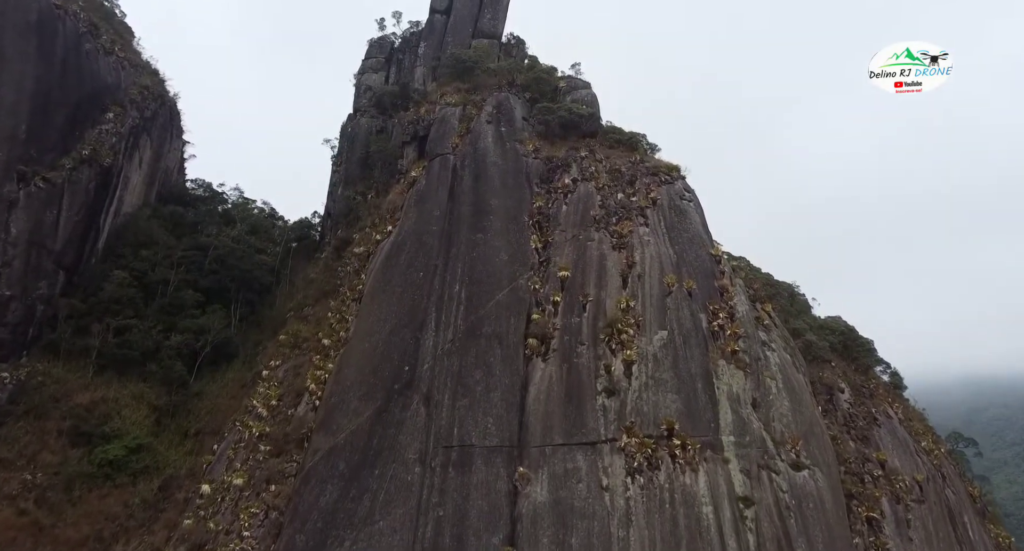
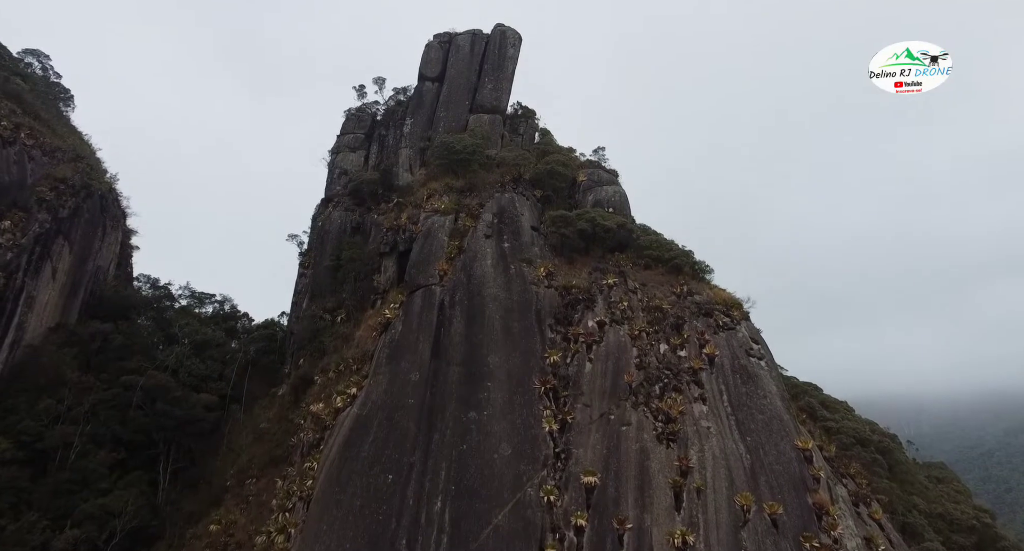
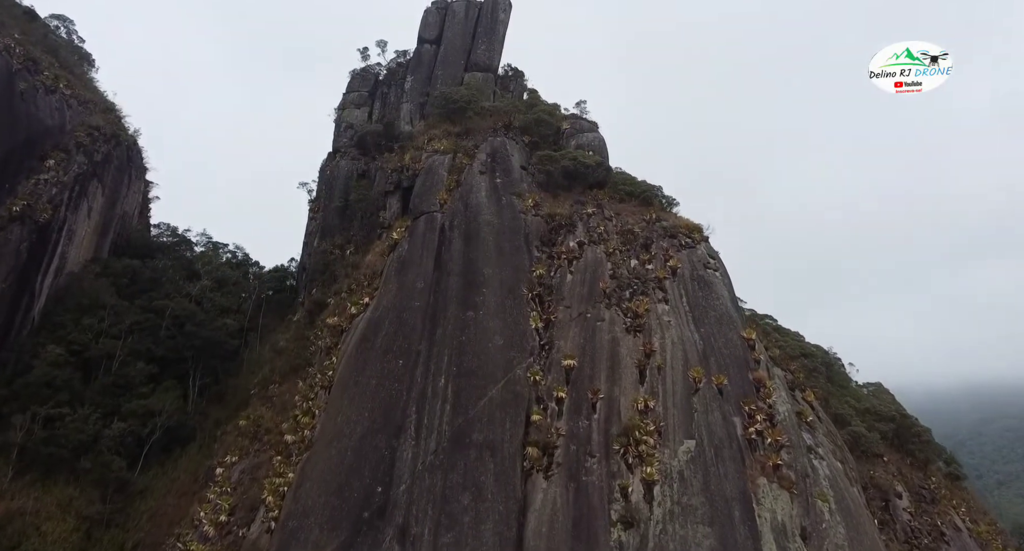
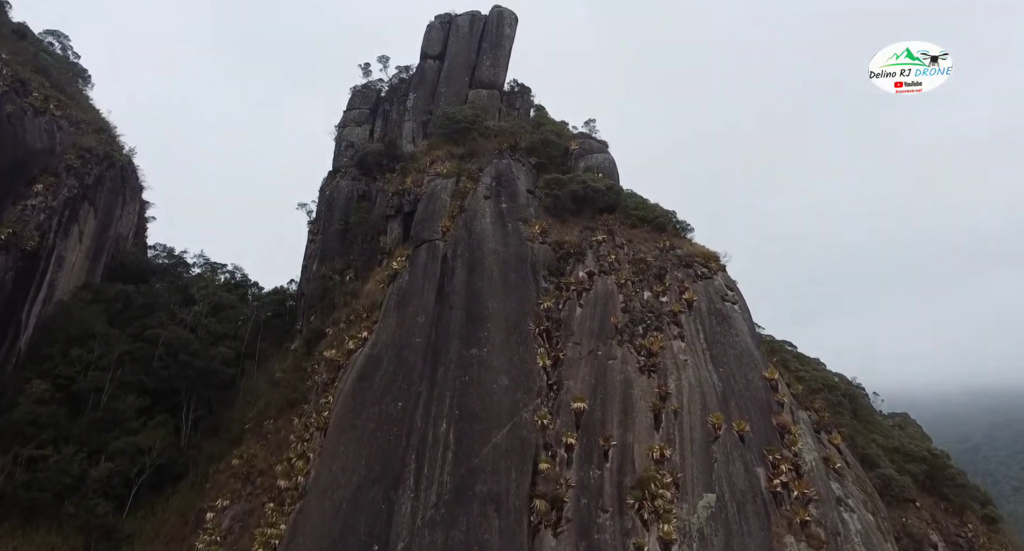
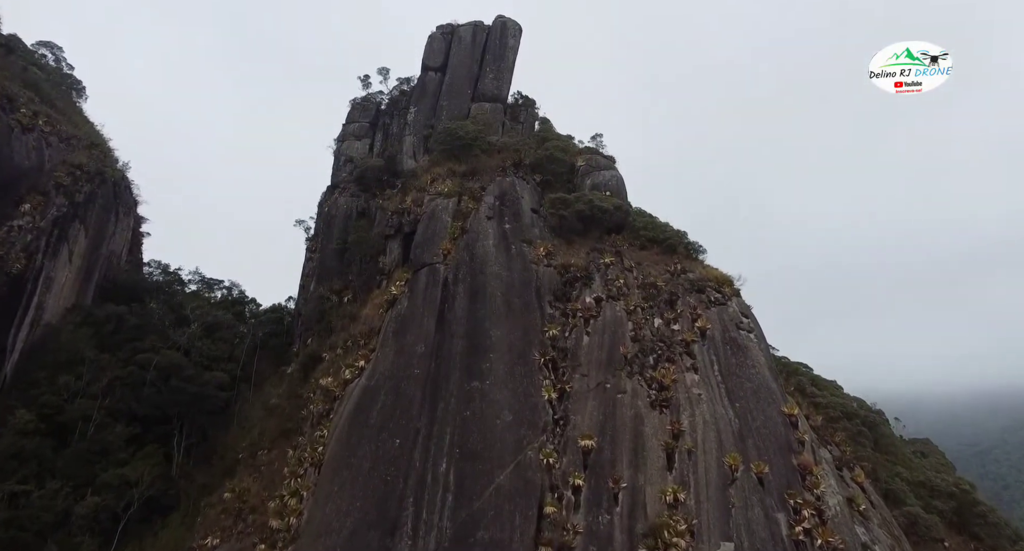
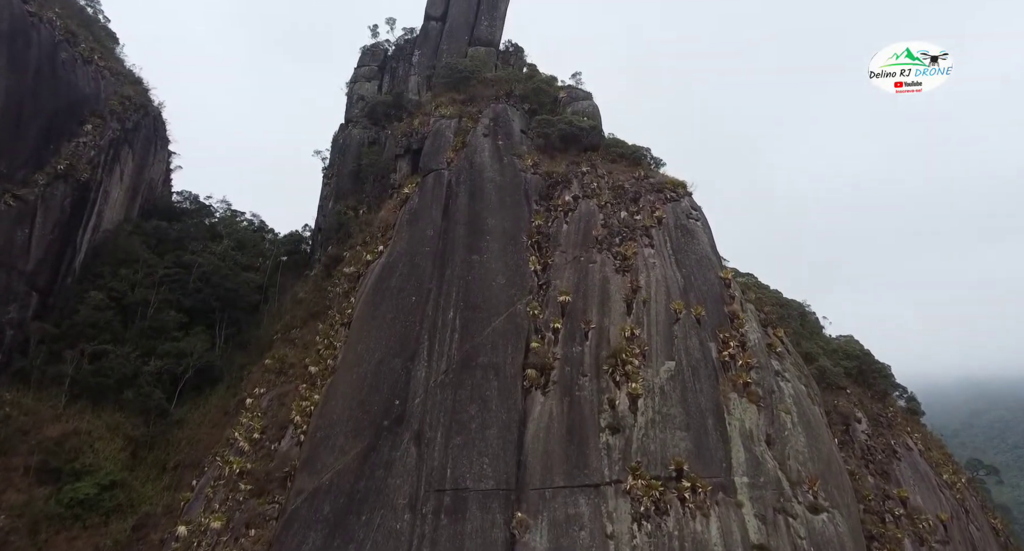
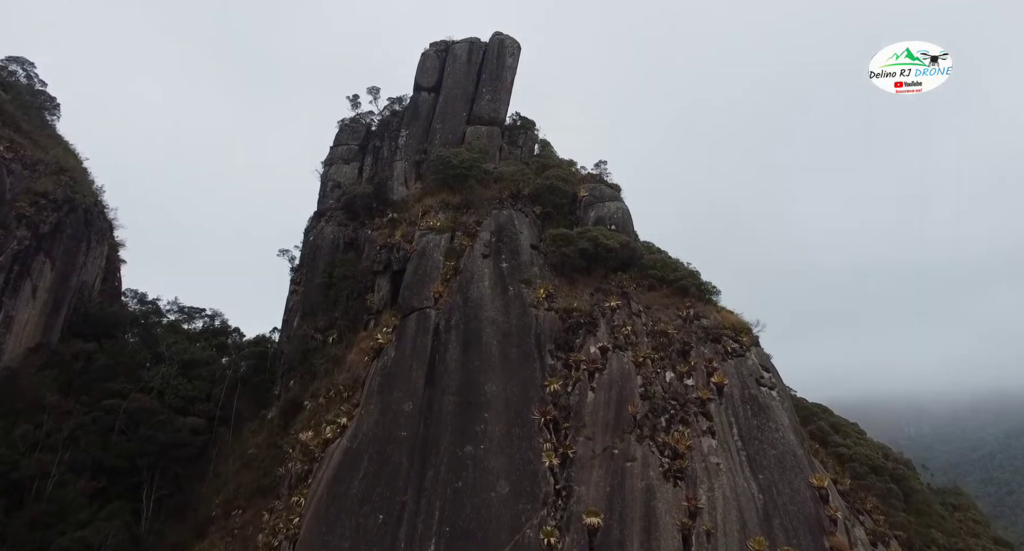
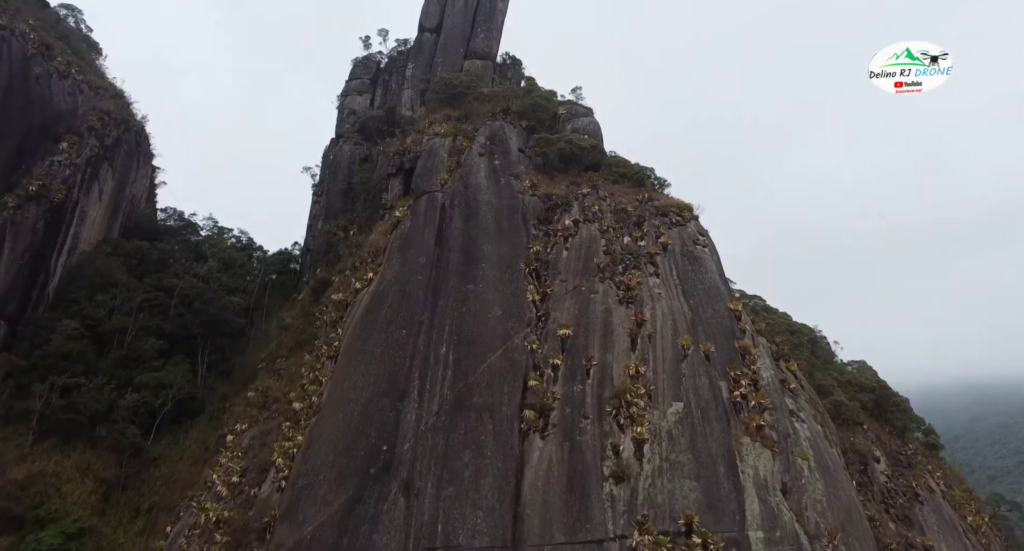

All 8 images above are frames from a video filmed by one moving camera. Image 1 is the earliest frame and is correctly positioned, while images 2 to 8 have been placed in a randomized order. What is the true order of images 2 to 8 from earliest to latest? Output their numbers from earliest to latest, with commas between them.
6, 8, 3, 4, 5, 2, 7
